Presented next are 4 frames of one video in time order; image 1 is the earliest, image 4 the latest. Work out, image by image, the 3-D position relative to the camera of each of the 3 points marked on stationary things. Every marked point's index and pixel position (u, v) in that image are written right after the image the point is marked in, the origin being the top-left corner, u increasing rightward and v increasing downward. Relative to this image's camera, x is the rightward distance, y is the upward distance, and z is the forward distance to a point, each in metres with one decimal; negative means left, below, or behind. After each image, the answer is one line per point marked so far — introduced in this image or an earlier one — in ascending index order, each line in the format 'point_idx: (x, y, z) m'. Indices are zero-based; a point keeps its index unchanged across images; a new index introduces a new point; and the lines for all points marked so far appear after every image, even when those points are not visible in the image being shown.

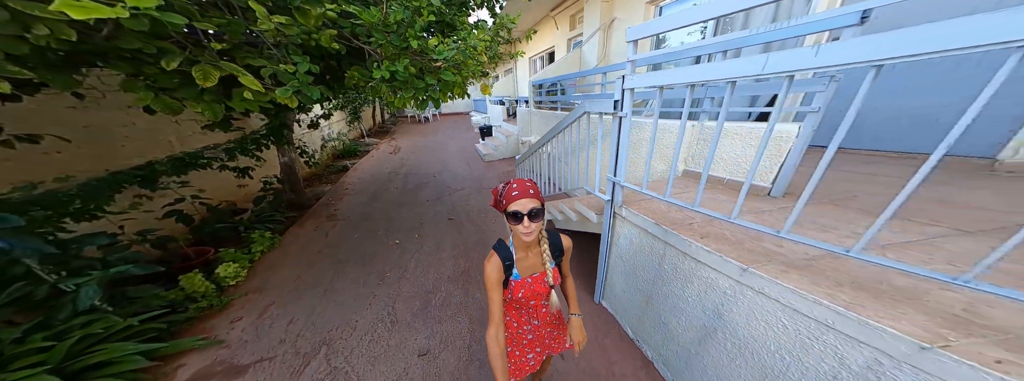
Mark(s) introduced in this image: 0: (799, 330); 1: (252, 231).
0: (+1.2, -0.5, +0.9) m
1: (-3.6, -0.6, +3.3) m
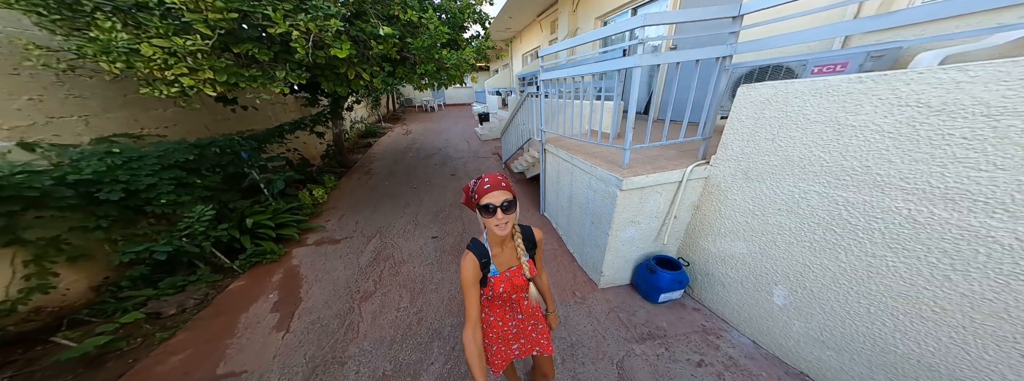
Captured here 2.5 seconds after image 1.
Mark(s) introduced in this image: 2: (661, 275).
0: (+0.8, +0.1, +2.5) m
1: (-4.0, +0.2, +4.9) m
2: (+1.4, -0.7, +2.0) m
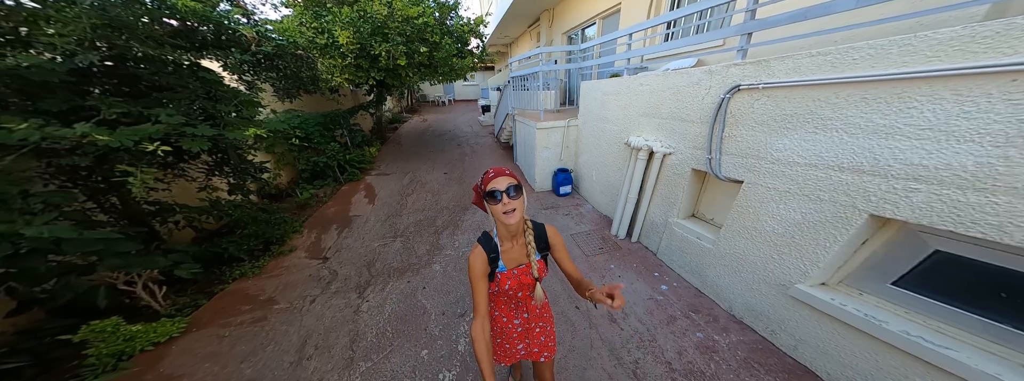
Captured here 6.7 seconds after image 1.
0: (+0.3, +1.1, +4.6) m
1: (-4.3, +1.5, +7.4) m
2: (+0.8, +0.3, +4.1) m
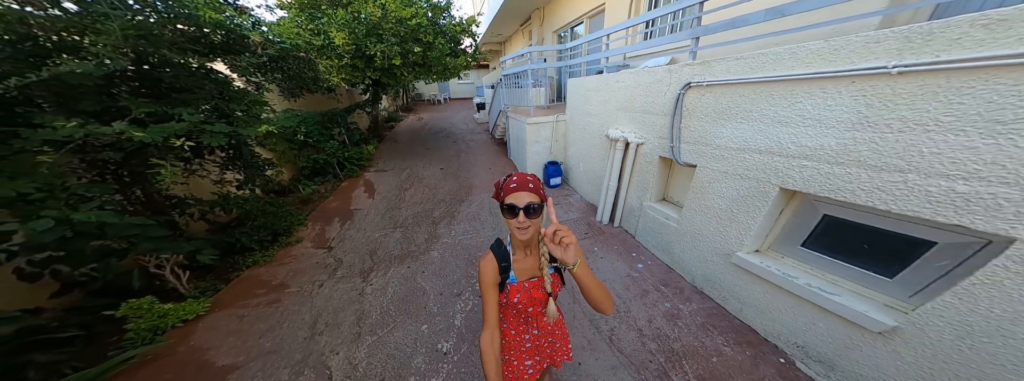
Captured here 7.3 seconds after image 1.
0: (+0.1, +1.3, +4.8) m
1: (-4.5, +1.6, +7.5) m
2: (+0.7, +0.4, +4.3) m
